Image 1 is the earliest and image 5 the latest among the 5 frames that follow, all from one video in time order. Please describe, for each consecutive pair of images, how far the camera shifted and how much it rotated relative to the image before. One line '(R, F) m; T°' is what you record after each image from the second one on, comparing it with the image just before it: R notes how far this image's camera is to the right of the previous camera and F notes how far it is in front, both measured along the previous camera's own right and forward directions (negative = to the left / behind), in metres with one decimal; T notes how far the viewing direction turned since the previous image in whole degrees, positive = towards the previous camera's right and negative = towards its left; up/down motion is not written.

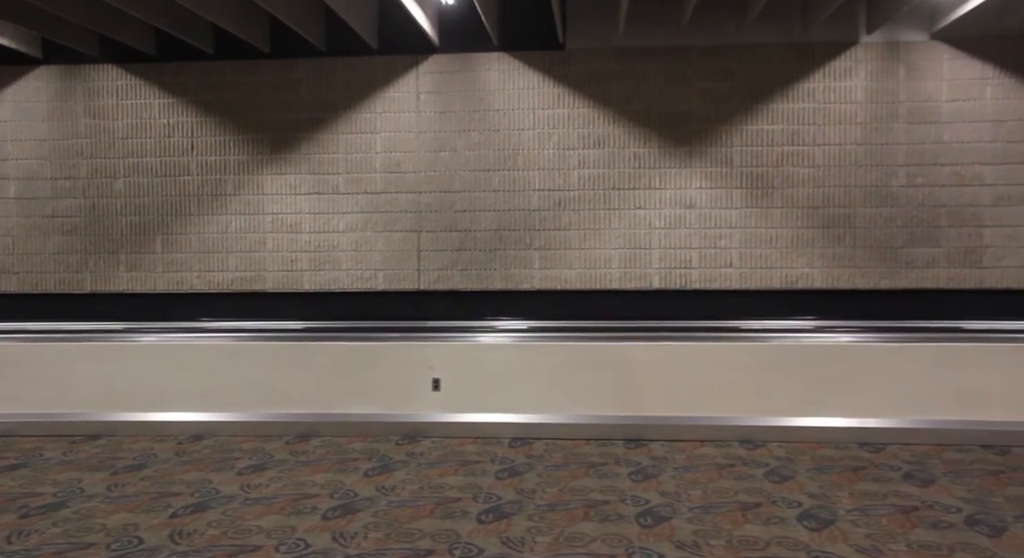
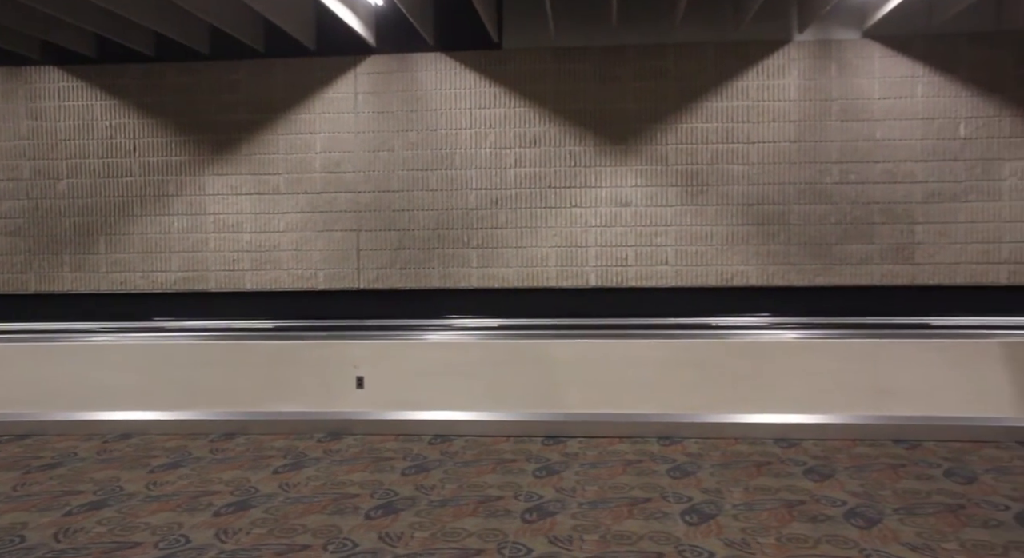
(+0.4, 0.0) m; 0°
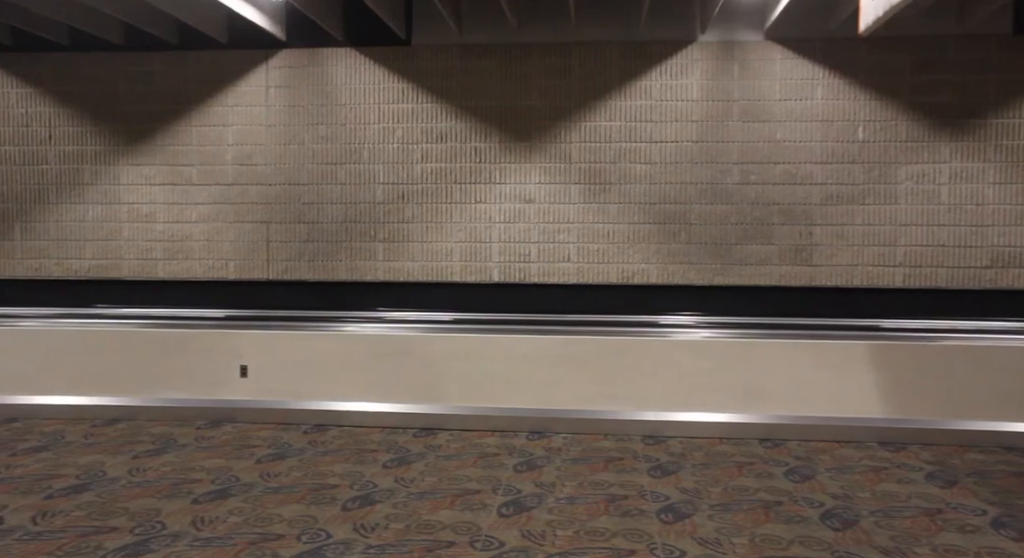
(+0.5, 0.0) m; 0°
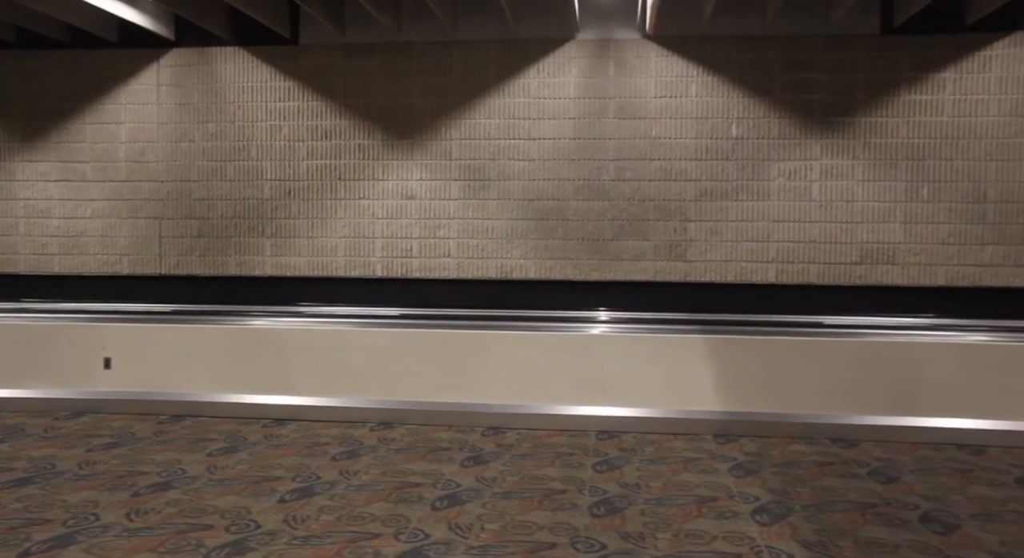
(+0.7, -0.1) m; -1°
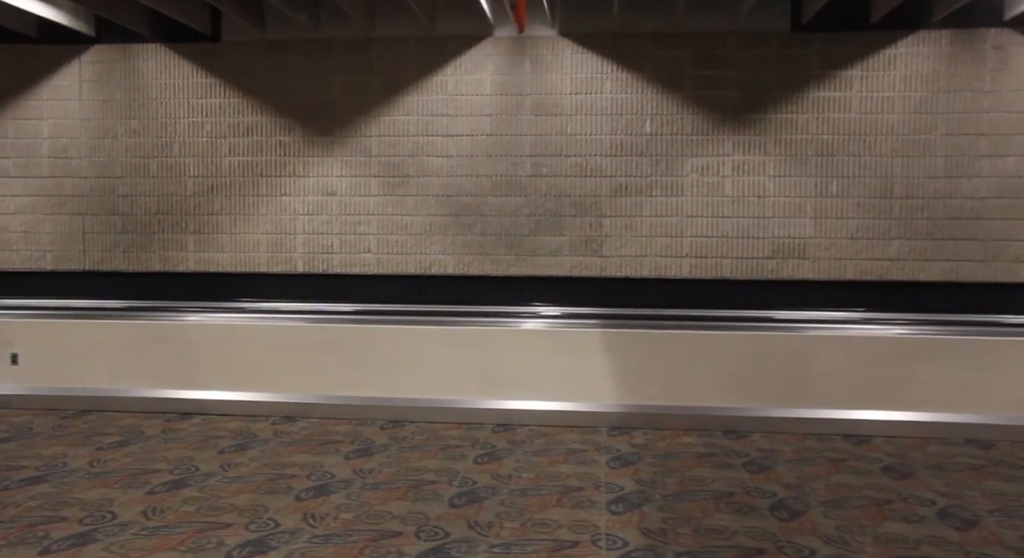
(+0.4, 0.0) m; +1°
